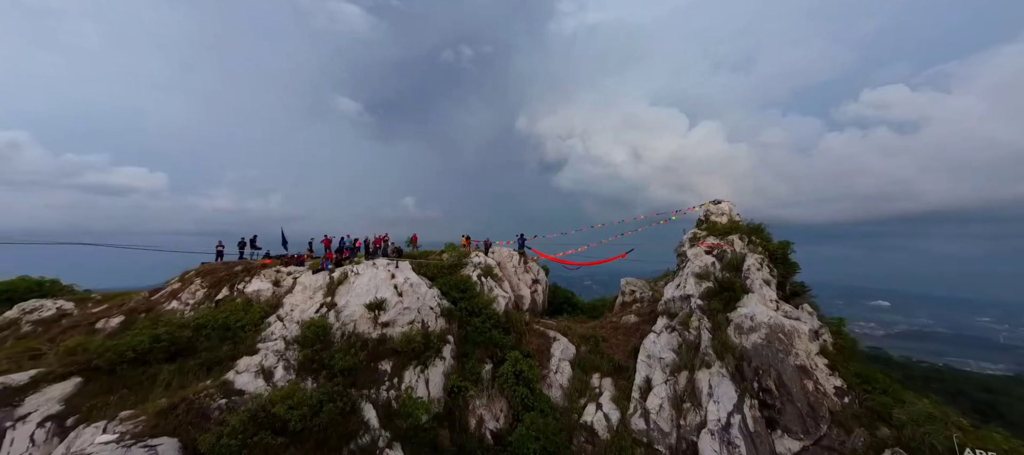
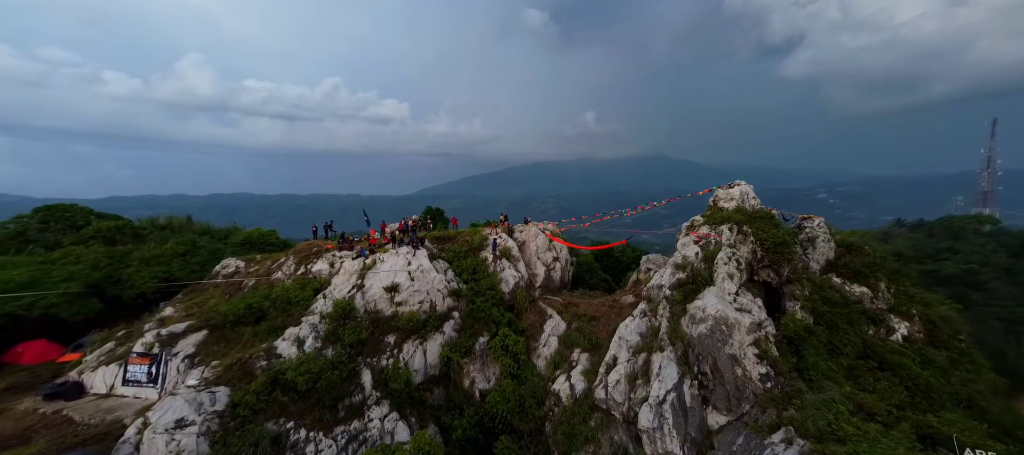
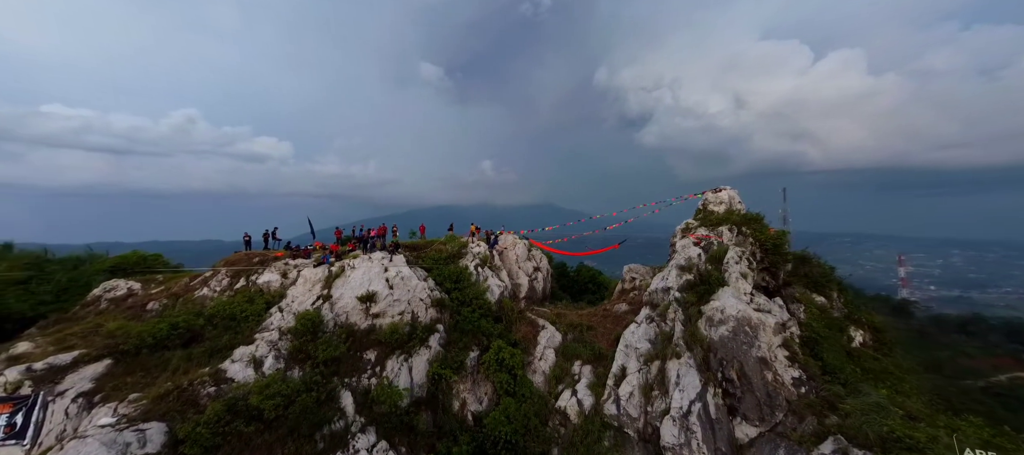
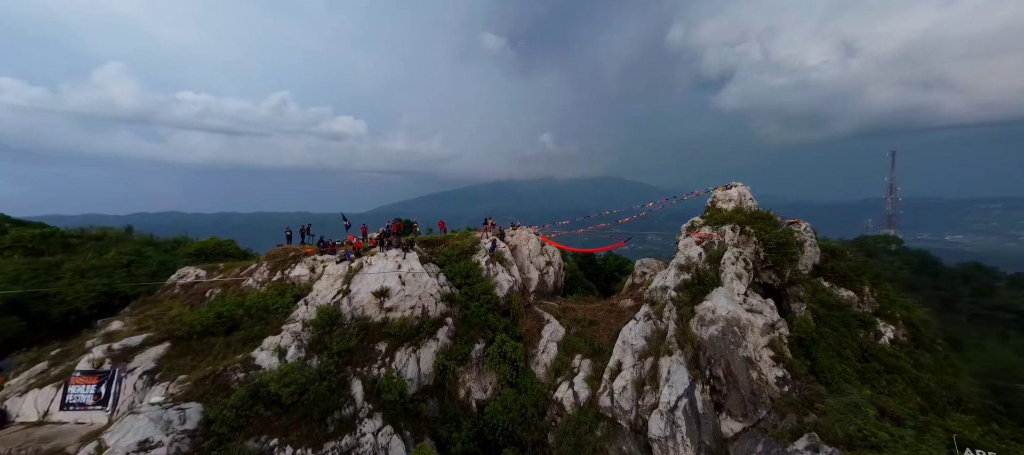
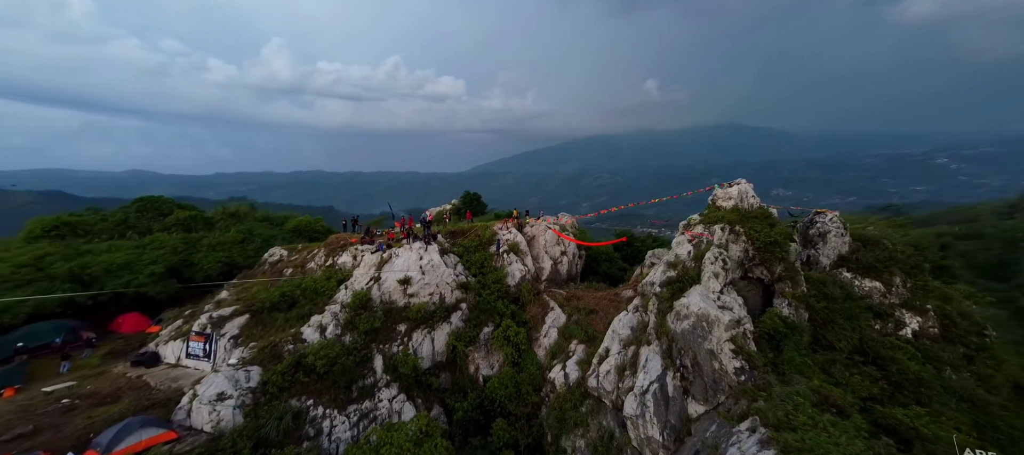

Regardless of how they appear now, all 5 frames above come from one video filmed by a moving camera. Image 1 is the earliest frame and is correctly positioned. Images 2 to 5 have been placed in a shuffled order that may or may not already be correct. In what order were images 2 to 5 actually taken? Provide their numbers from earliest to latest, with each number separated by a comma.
3, 4, 2, 5
